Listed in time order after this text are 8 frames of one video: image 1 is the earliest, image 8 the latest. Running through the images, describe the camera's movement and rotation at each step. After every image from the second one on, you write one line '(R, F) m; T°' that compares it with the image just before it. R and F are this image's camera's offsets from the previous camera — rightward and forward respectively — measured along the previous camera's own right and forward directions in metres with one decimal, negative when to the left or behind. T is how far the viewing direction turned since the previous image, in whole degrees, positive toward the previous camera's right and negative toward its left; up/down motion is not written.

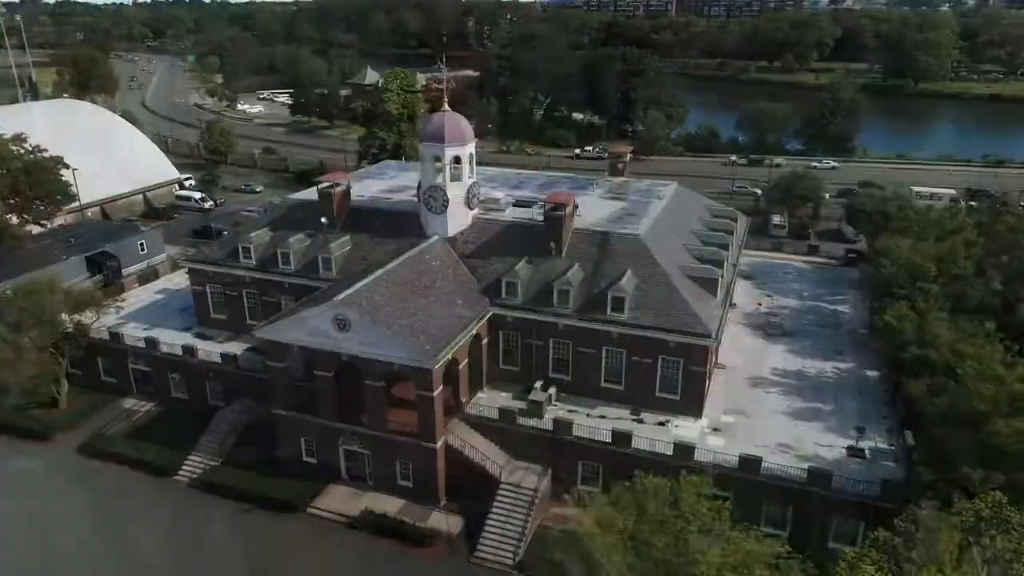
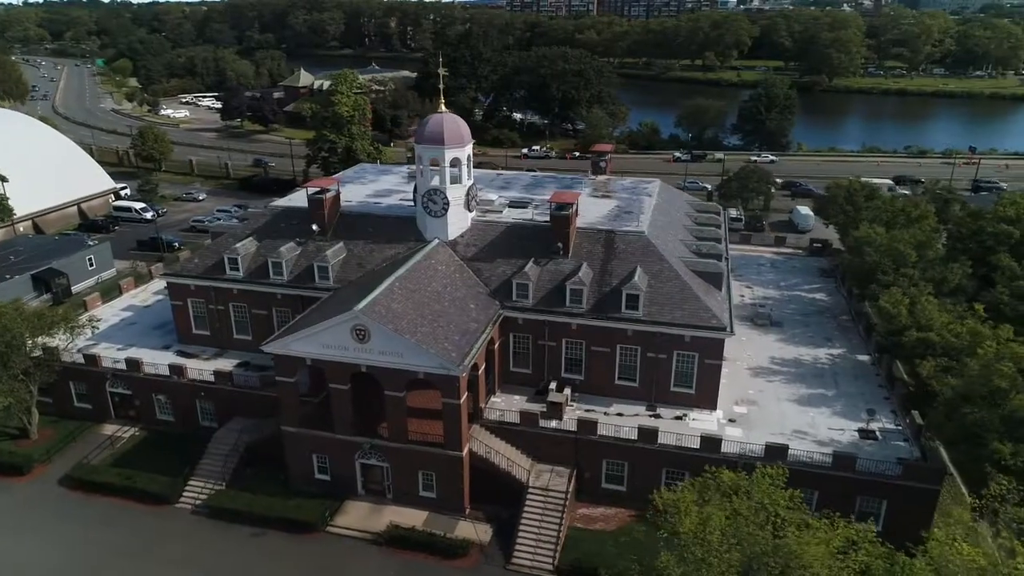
(-4.6, +0.6) m; +6°
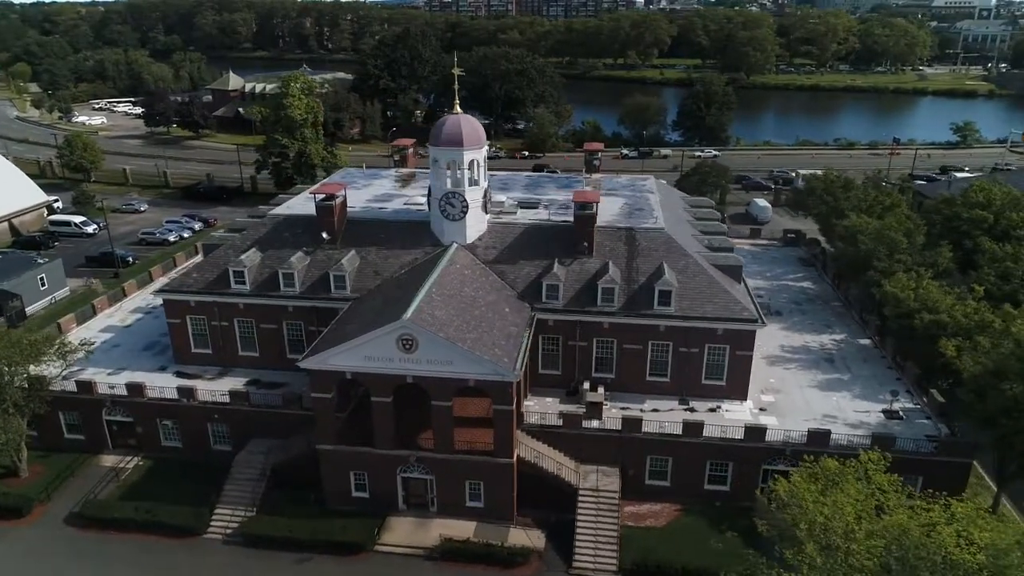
(-5.9, +0.8) m; +6°
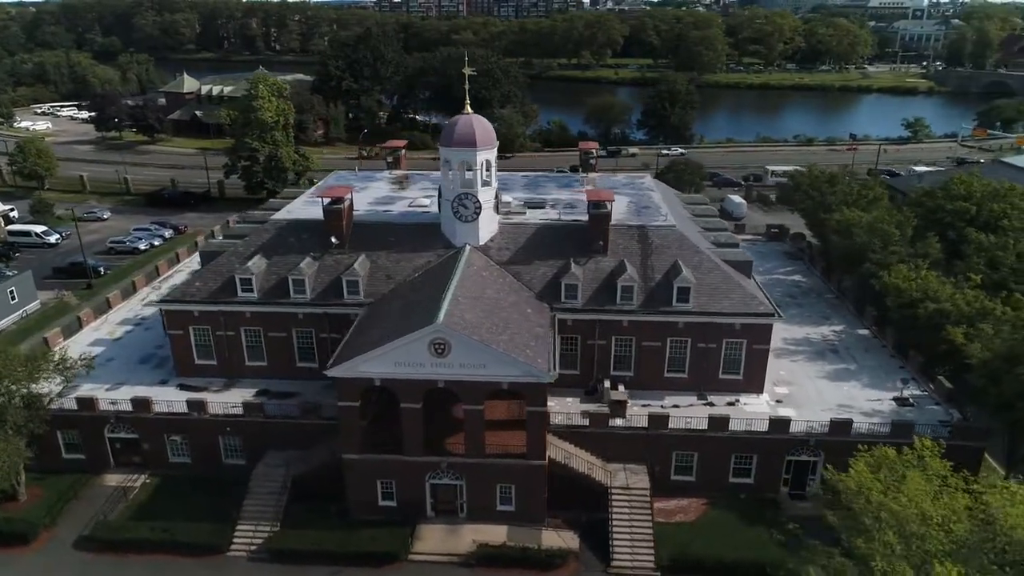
(-3.6, +0.4) m; +4°
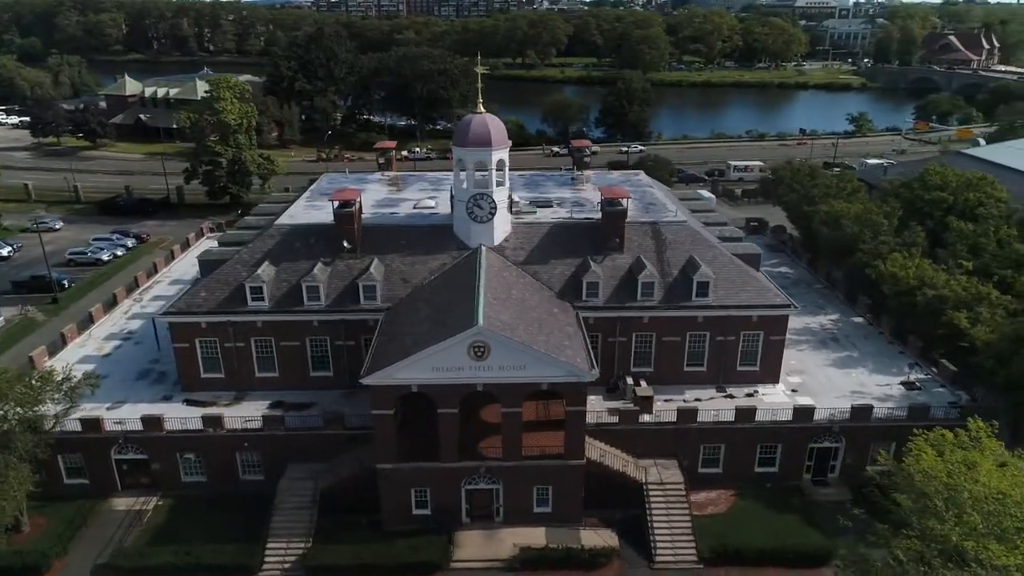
(-4.3, +0.5) m; +5°
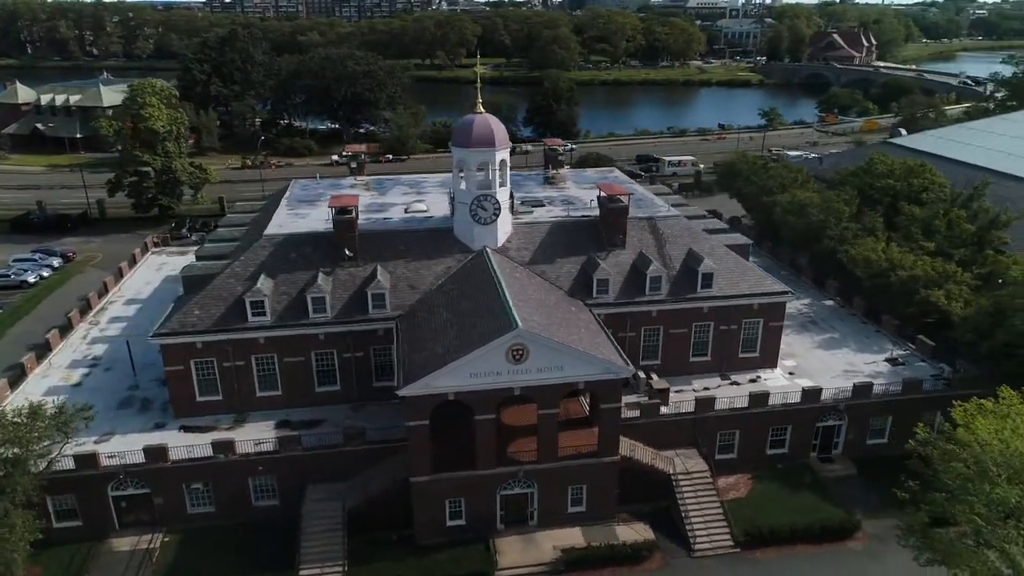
(-5.5, +0.8) m; +7°
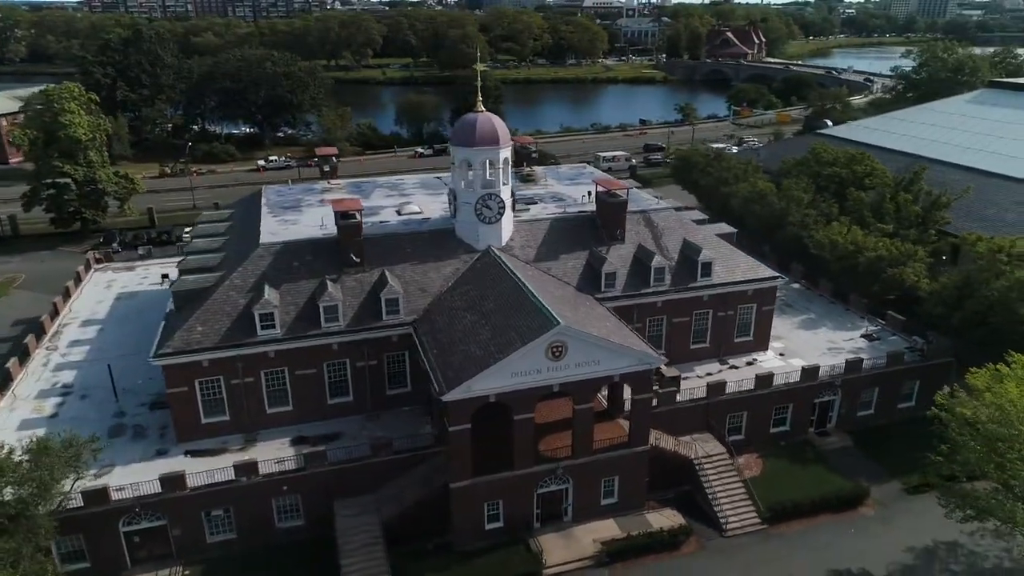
(-5.6, +0.5) m; +7°
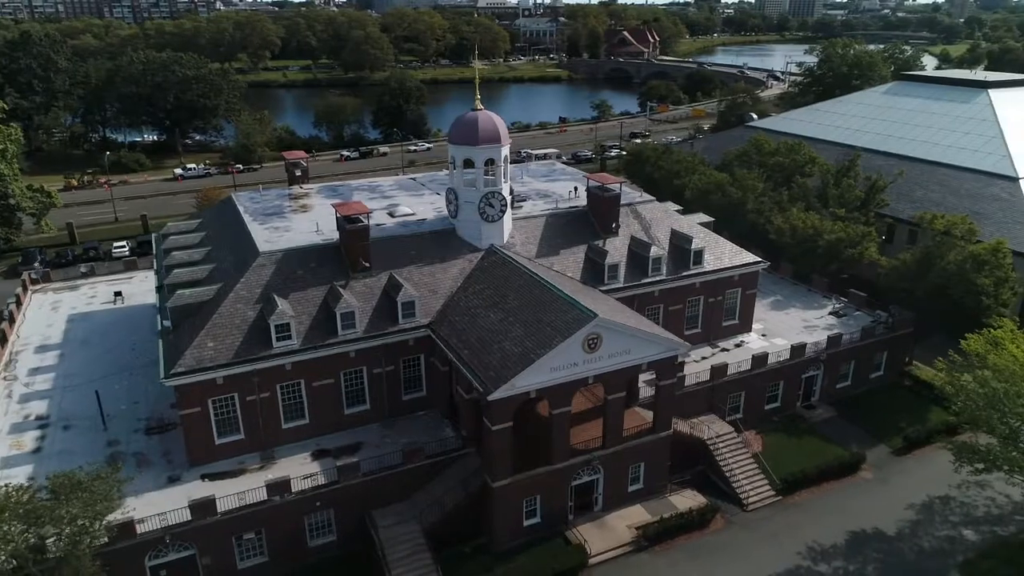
(-5.7, +0.3) m; +8°
